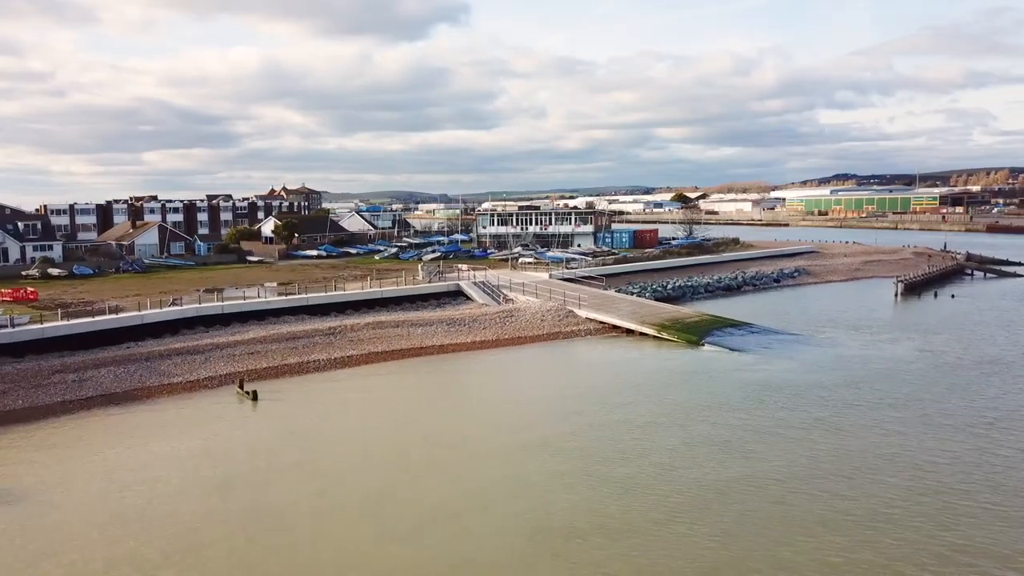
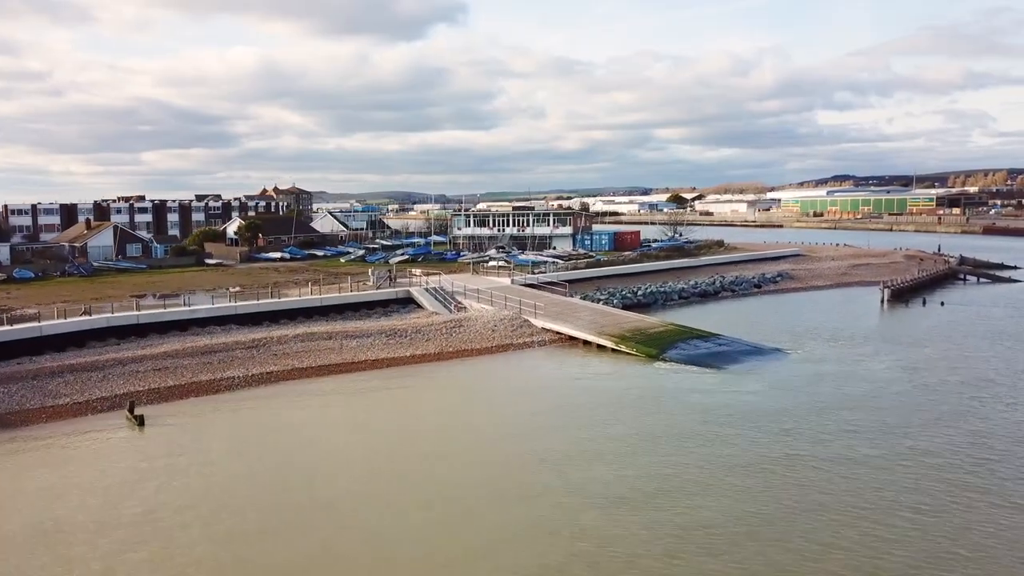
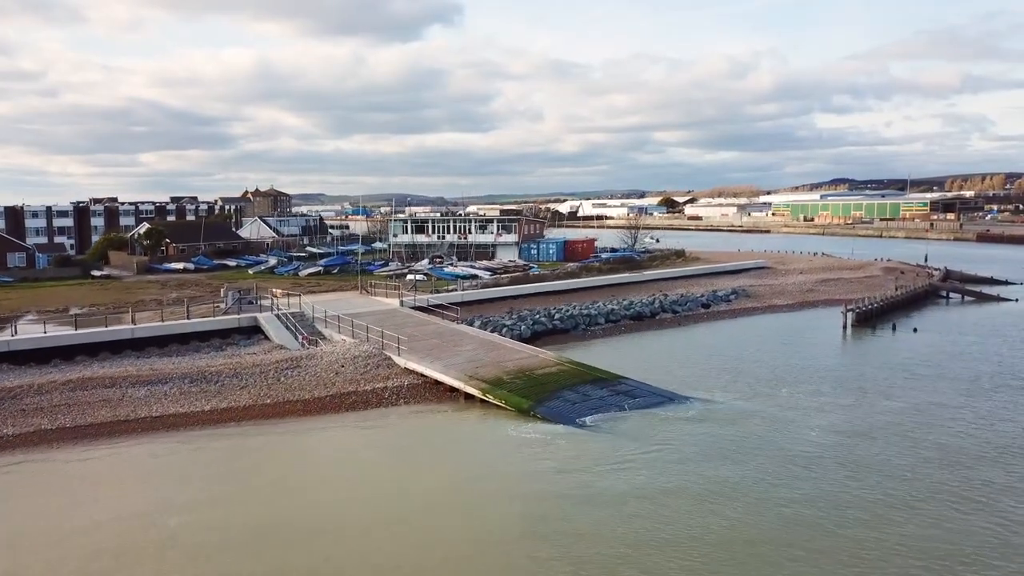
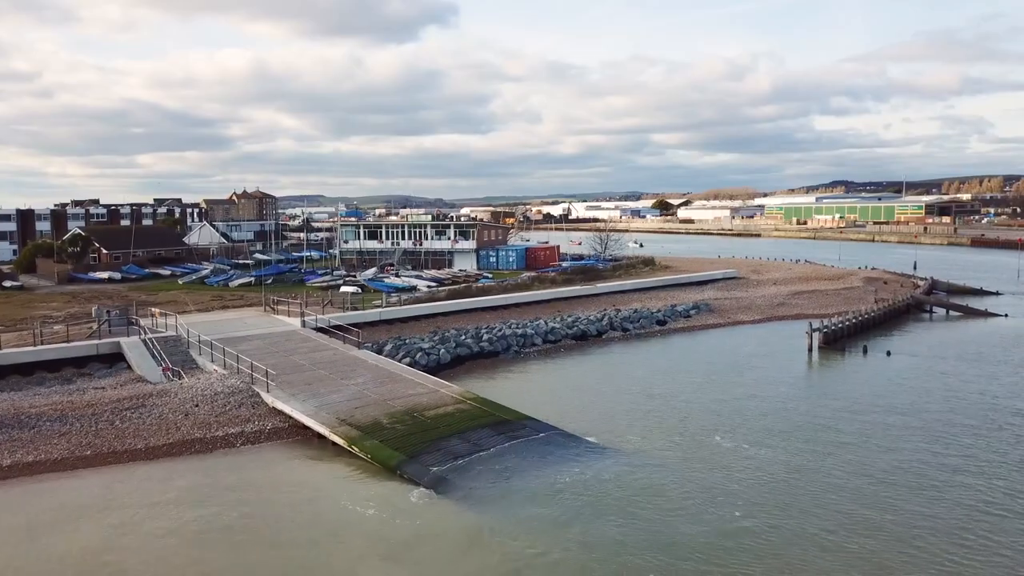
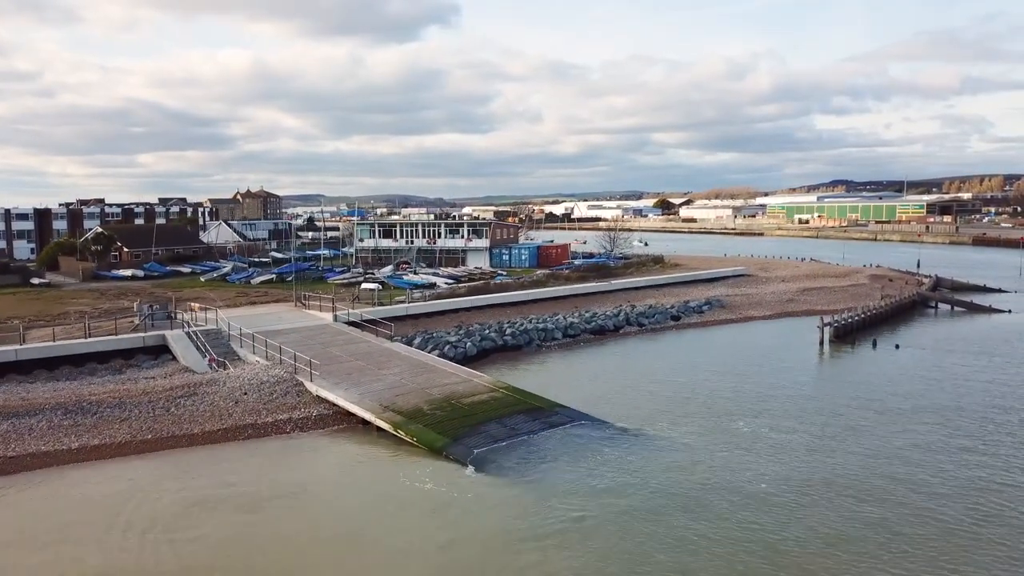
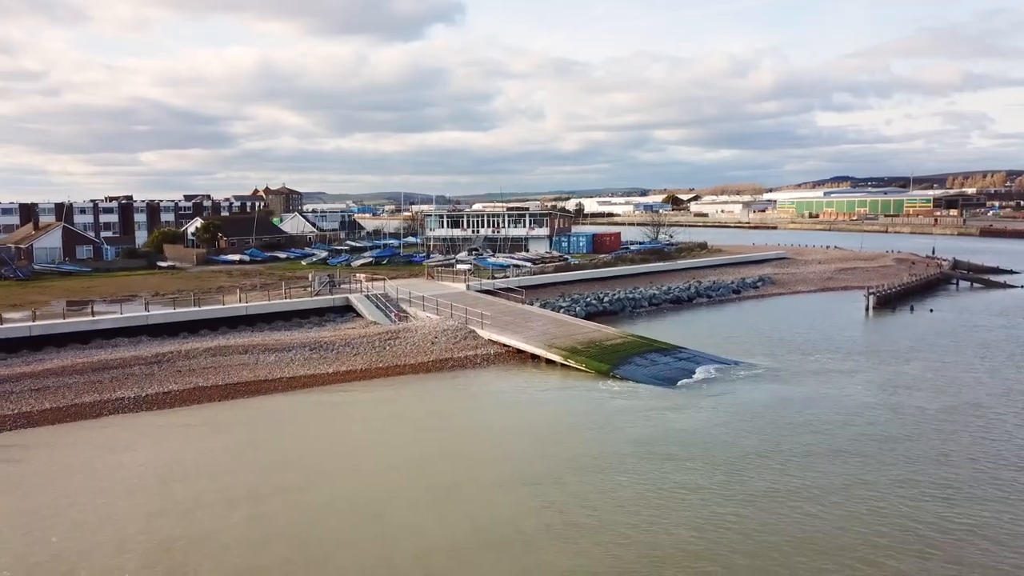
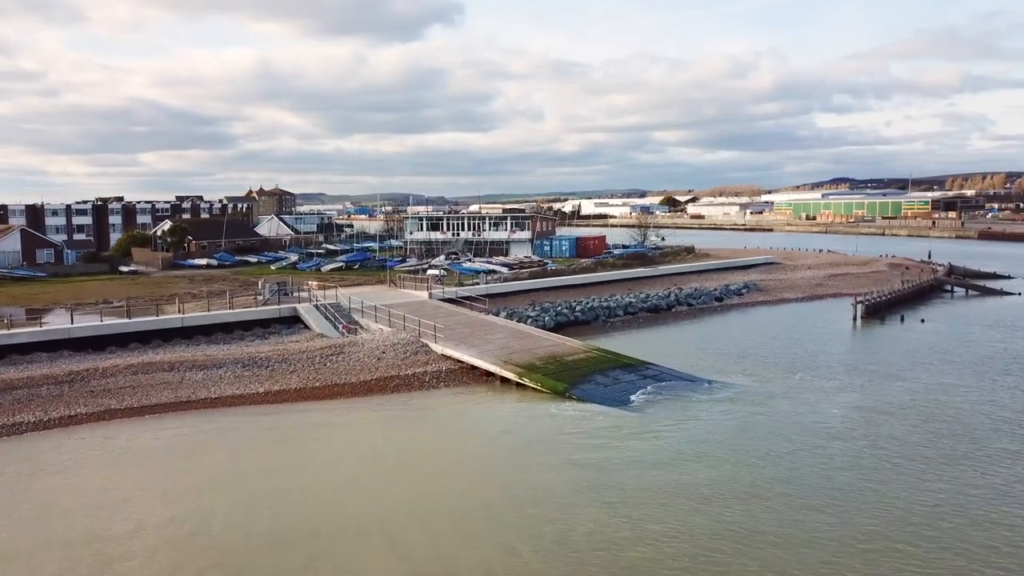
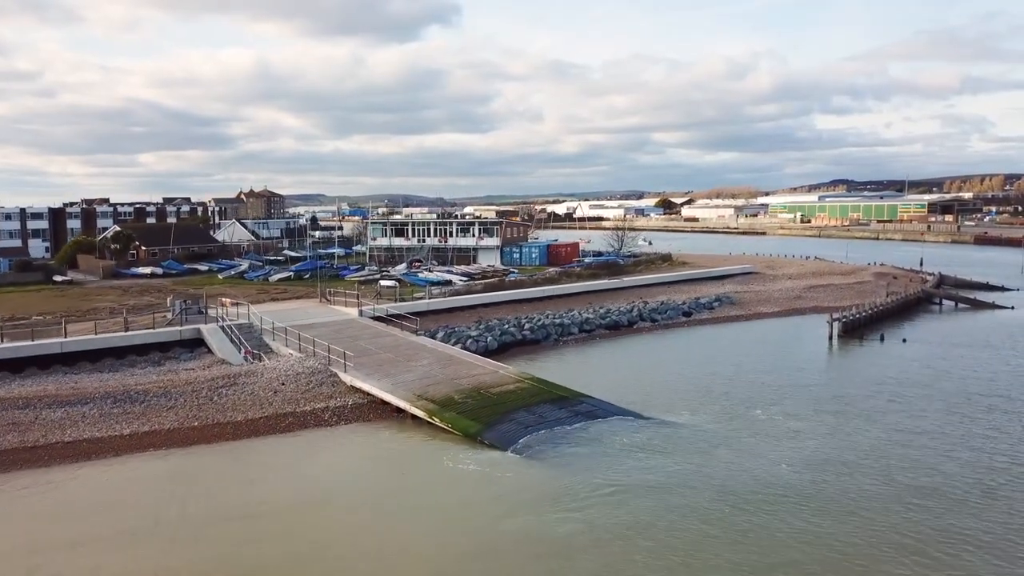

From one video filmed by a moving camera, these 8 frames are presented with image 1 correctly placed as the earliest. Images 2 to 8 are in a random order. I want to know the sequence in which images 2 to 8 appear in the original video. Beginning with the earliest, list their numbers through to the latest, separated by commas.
2, 6, 7, 3, 8, 5, 4
